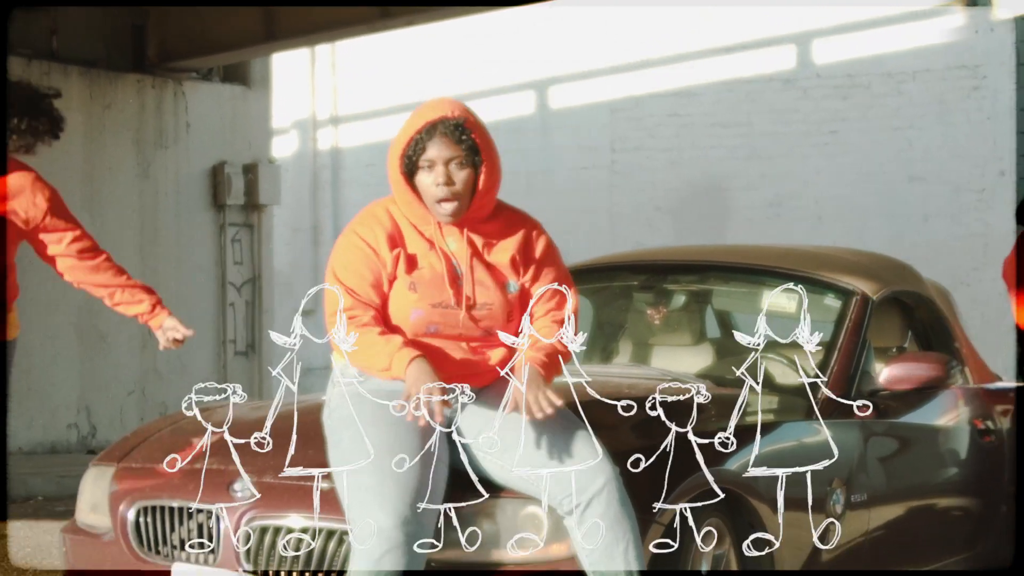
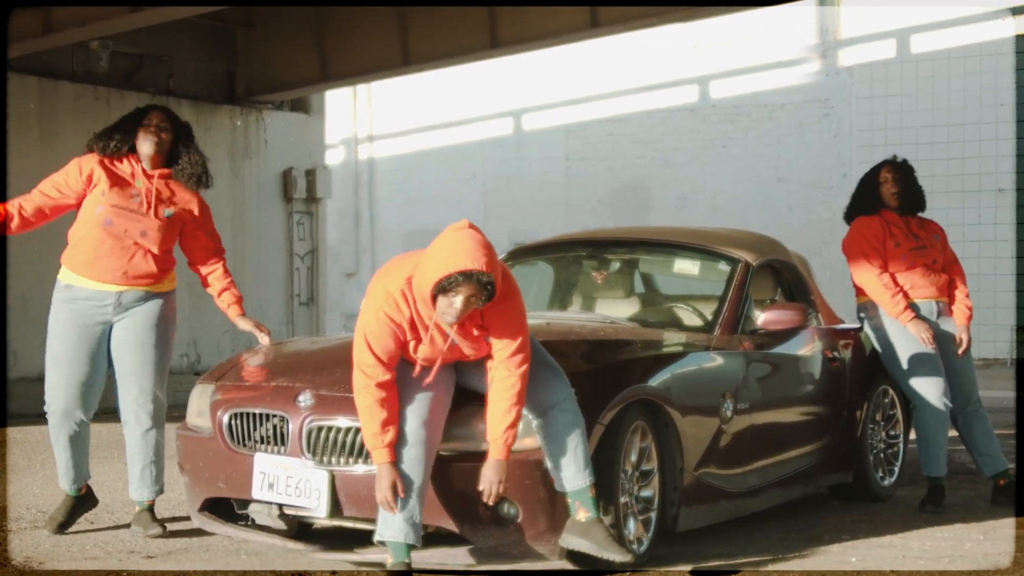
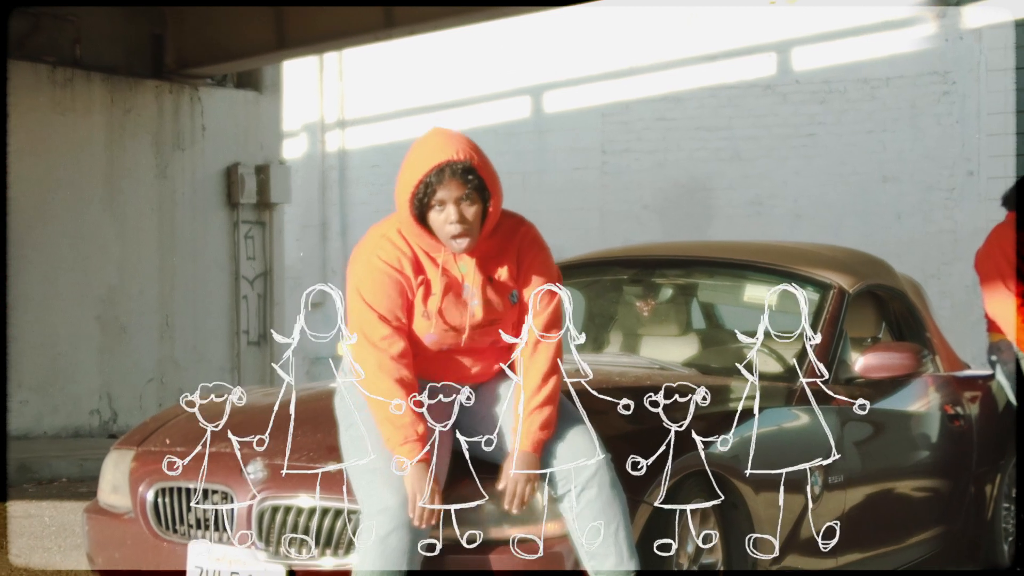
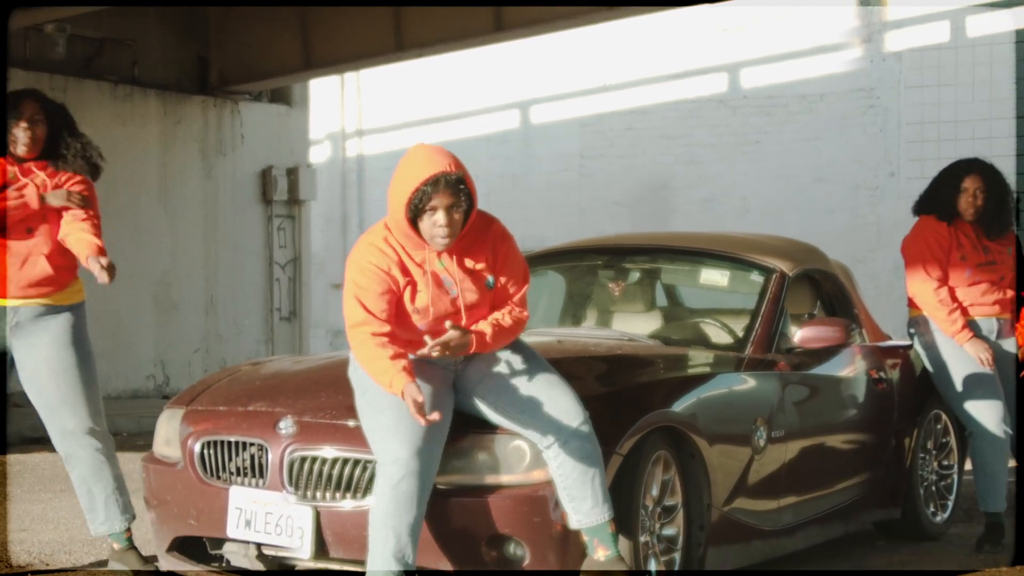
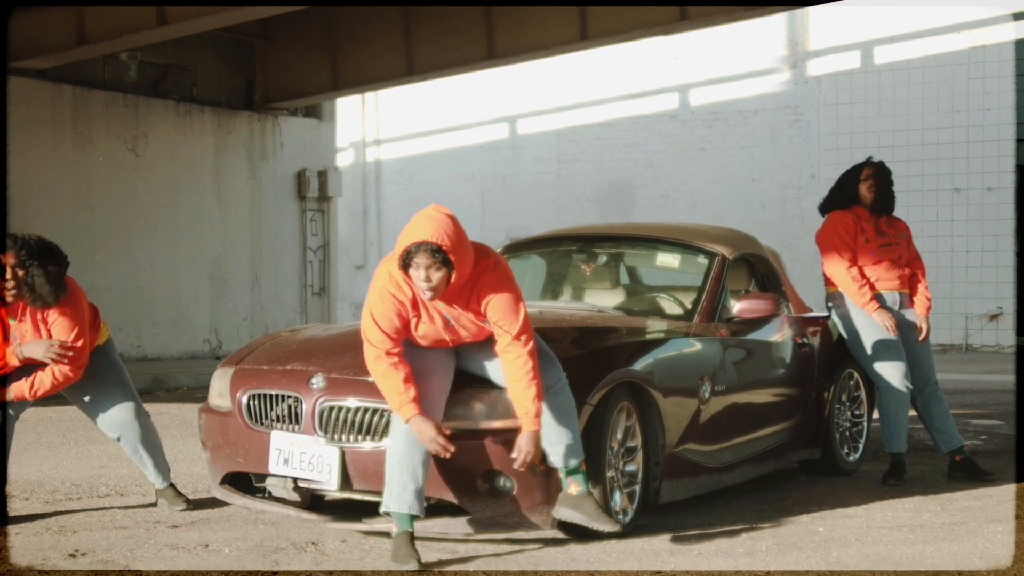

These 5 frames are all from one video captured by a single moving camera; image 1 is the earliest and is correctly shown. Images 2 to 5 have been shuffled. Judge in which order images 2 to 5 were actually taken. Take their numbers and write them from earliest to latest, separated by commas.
3, 4, 2, 5
